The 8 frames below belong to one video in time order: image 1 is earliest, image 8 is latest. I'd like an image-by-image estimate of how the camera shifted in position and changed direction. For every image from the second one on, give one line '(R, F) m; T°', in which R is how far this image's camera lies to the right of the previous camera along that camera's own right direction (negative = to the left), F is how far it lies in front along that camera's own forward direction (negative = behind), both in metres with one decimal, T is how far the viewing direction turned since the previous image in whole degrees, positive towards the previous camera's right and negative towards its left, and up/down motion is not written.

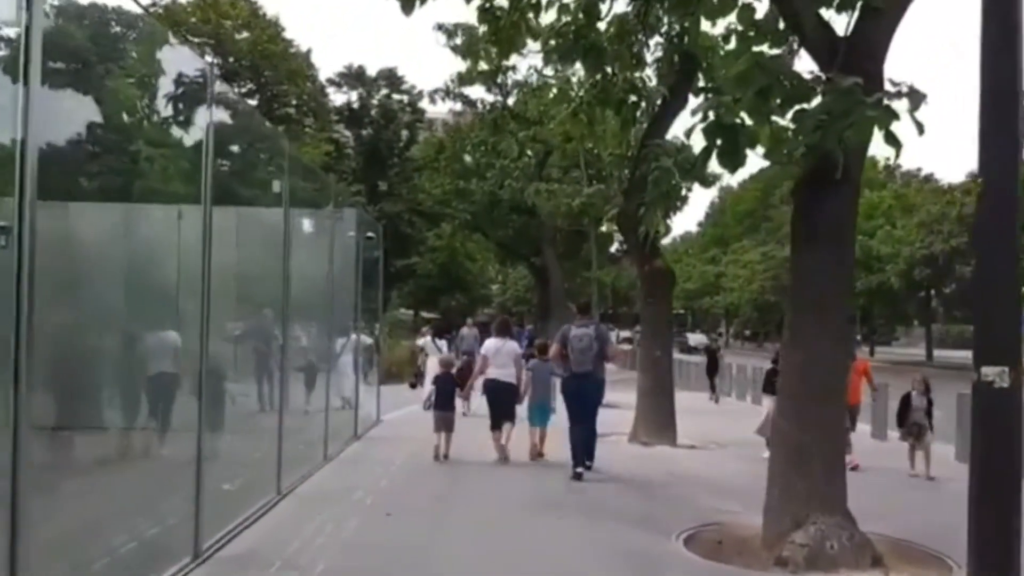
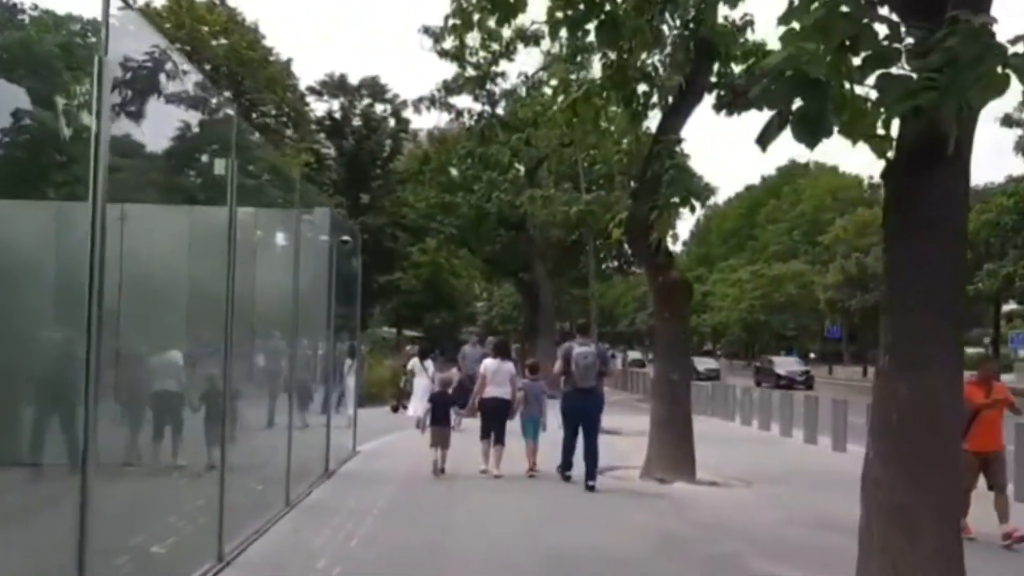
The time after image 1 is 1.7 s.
(-0.2, +2.0) m; +1°
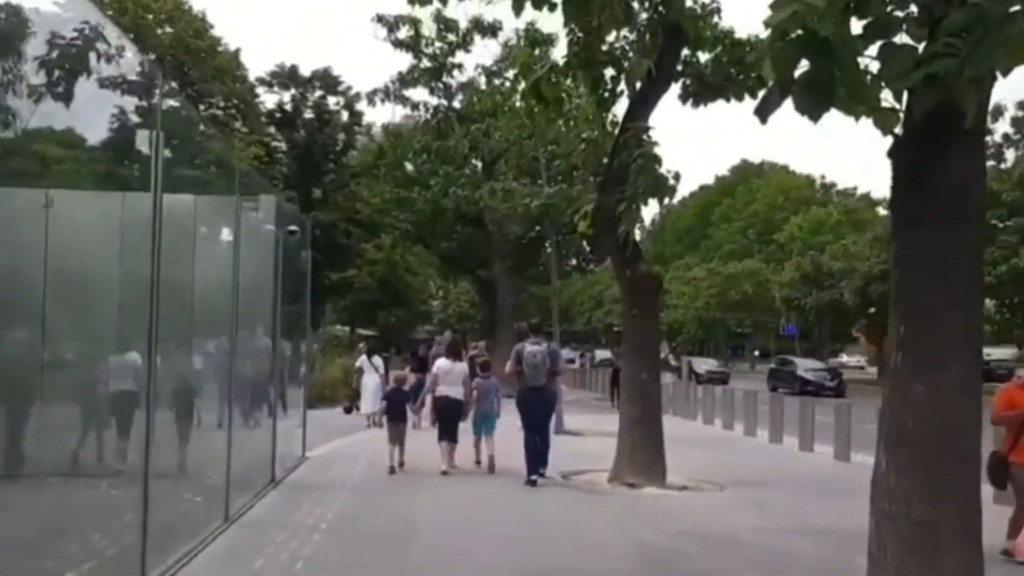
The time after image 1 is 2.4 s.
(-0.1, +0.8) m; +3°
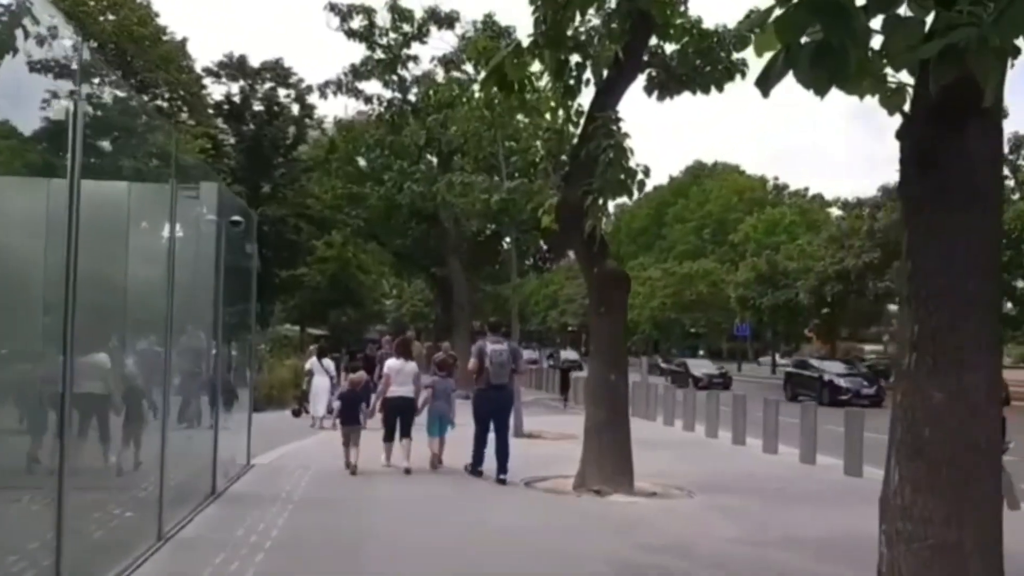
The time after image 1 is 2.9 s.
(-0.1, +0.7) m; +3°
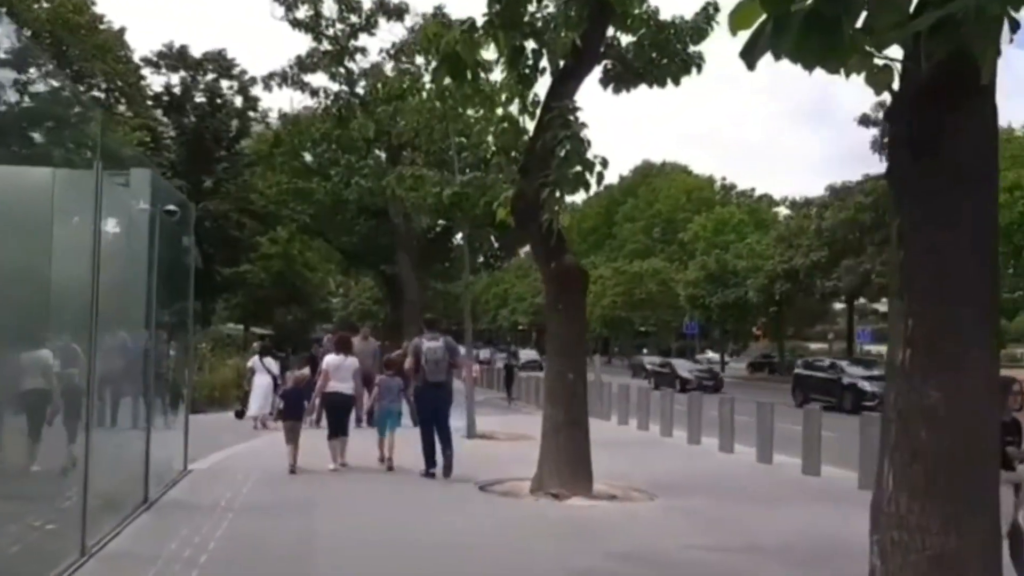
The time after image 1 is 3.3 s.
(-0.1, +0.5) m; +3°
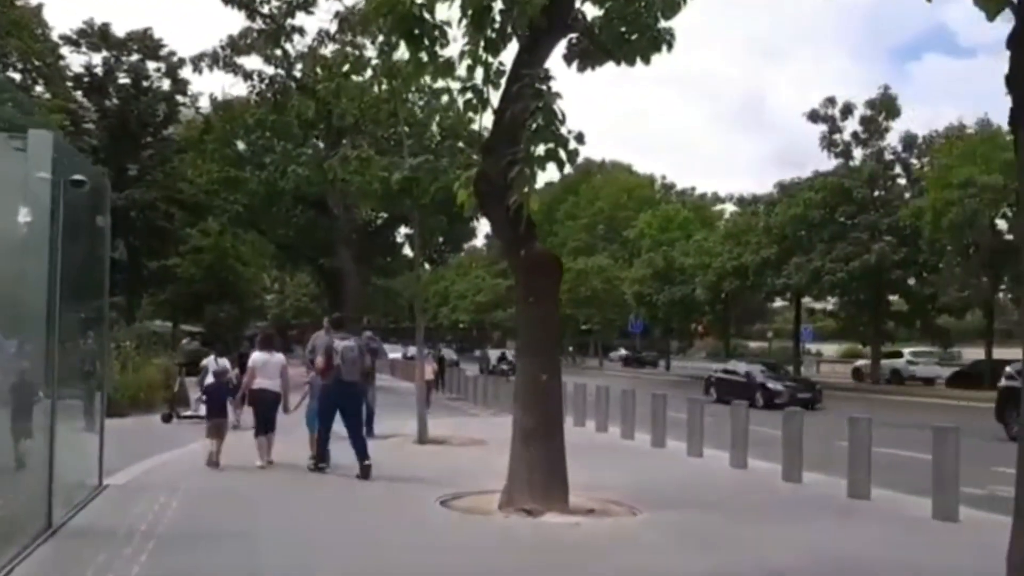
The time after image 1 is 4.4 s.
(-0.3, +1.4) m; +4°
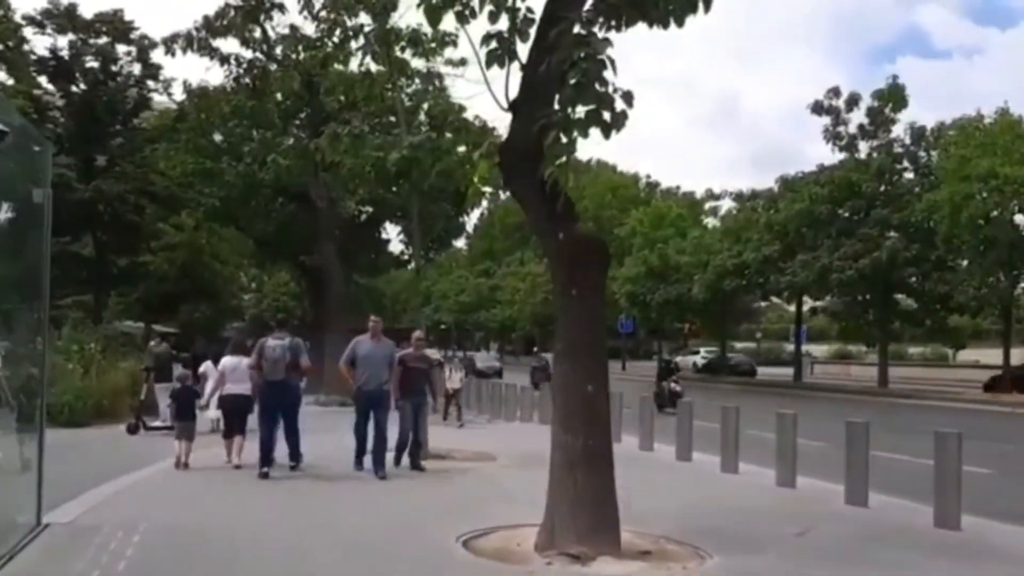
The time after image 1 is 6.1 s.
(-0.6, +2.0) m; +1°
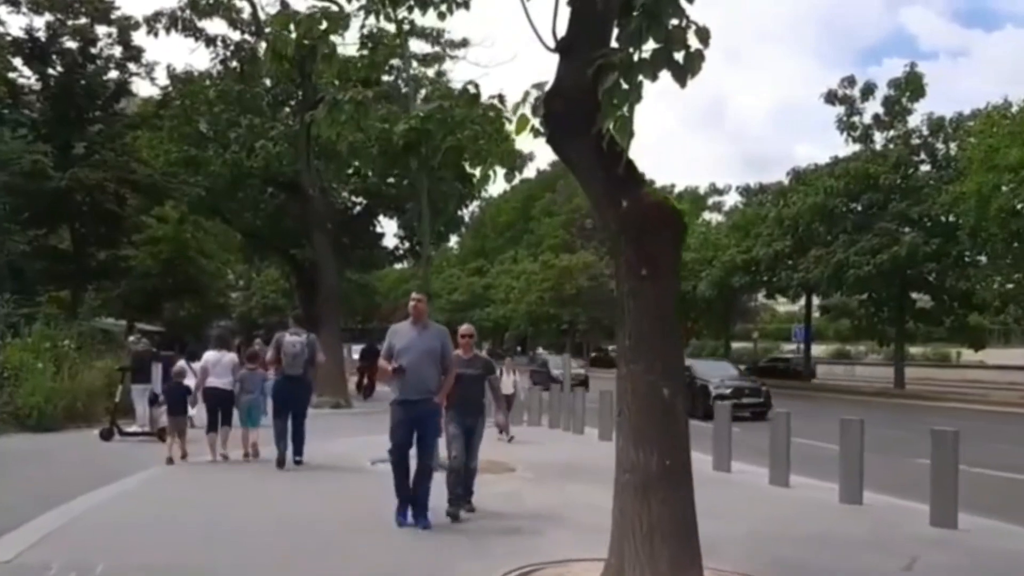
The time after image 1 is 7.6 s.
(-0.5, +1.8) m; +1°
